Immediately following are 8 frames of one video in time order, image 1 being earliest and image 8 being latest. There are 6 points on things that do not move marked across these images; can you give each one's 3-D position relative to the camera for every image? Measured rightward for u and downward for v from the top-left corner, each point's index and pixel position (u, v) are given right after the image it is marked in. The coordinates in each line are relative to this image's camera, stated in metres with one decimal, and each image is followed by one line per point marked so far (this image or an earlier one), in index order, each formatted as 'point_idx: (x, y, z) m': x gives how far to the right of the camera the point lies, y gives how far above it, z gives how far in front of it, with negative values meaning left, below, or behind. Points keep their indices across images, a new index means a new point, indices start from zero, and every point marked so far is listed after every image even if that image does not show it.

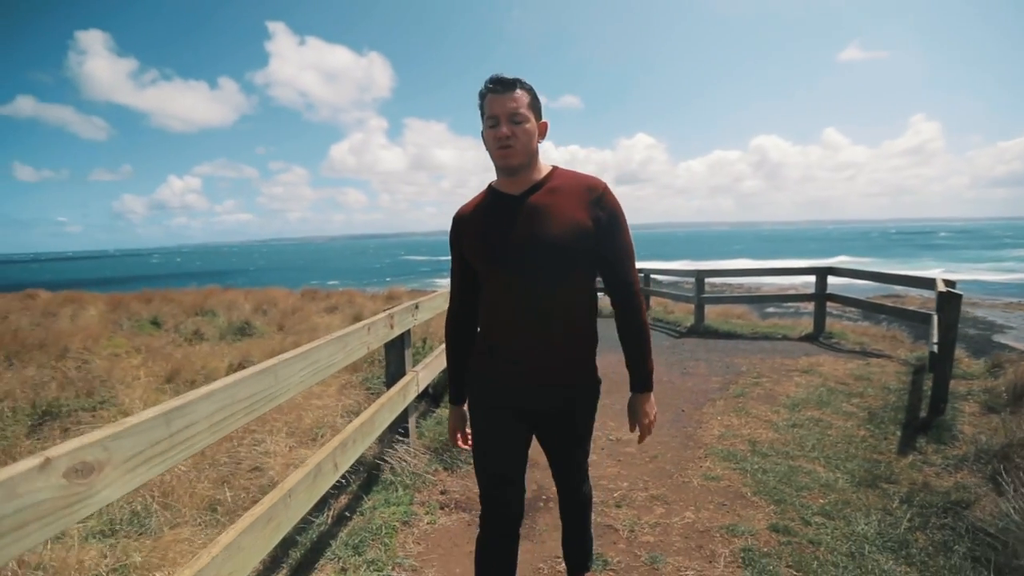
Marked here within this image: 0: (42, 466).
0: (-1.1, -0.4, +1.3) m
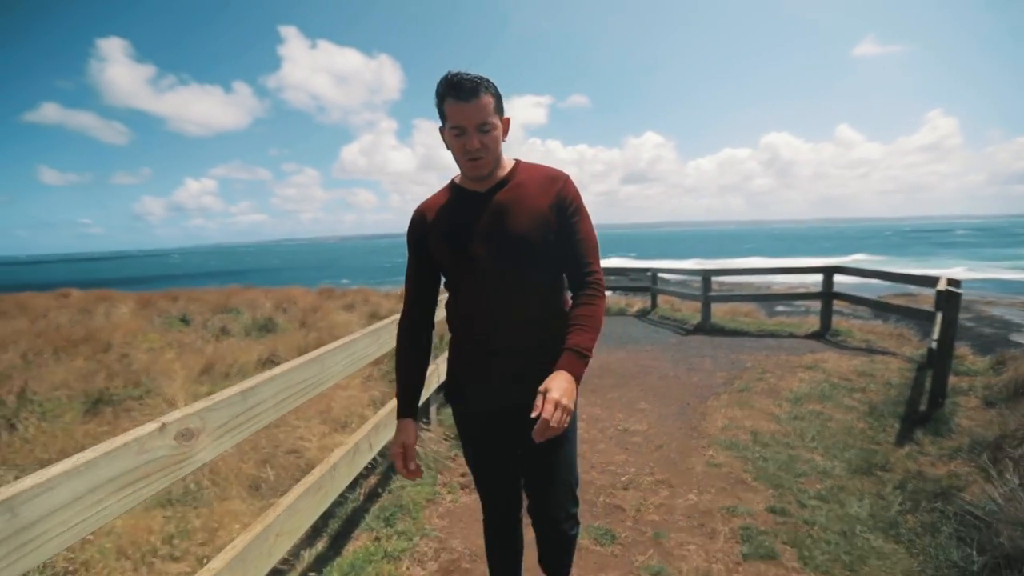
0: (-1.0, -0.4, +1.6) m
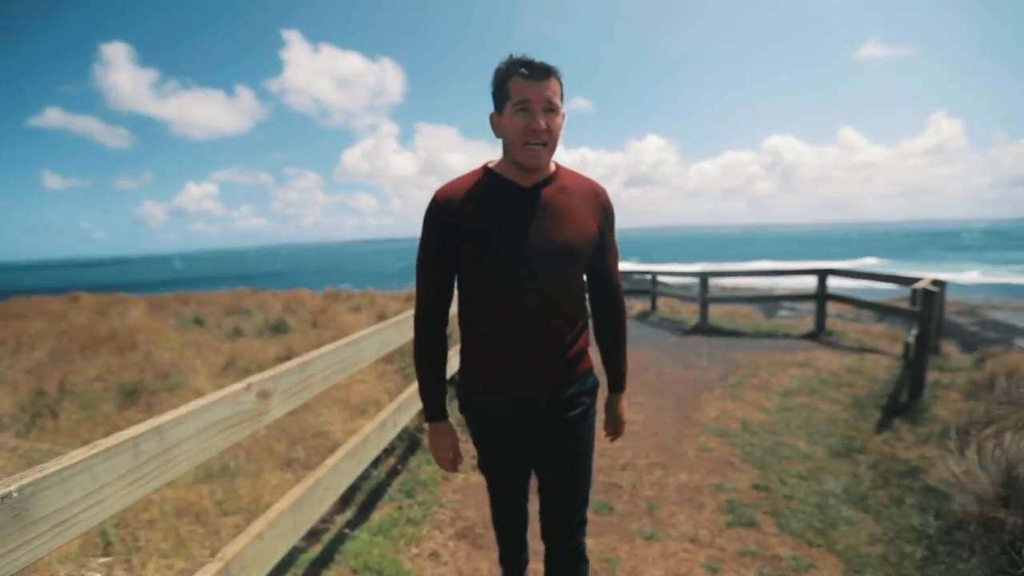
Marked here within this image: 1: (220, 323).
0: (-1.0, -0.4, +1.9) m
1: (-6.4, -0.8, +11.4) m
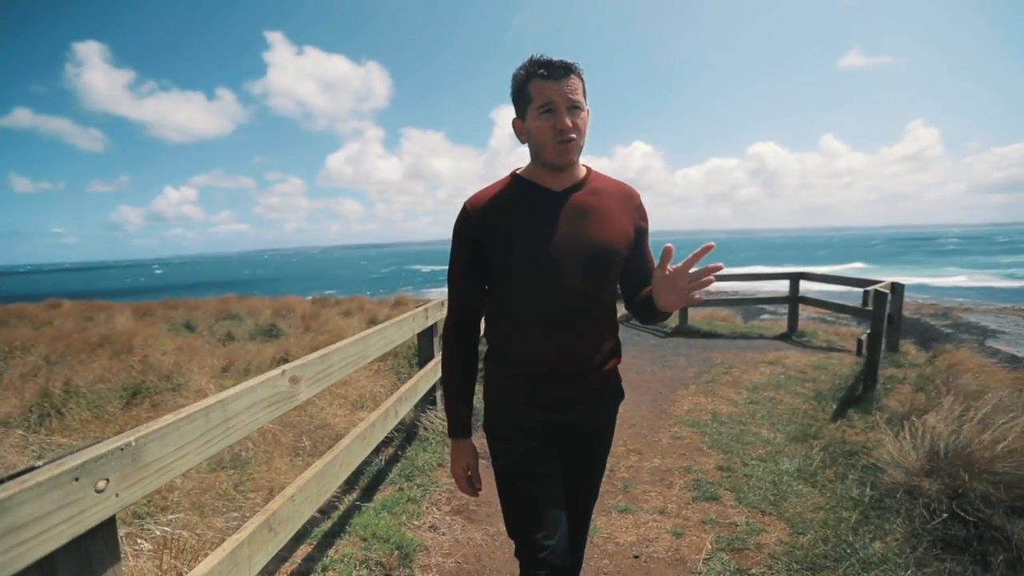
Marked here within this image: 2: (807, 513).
0: (-1.0, -0.4, +2.3) m
1: (-6.7, -0.9, +11.6) m
2: (+2.0, -1.6, +3.6) m
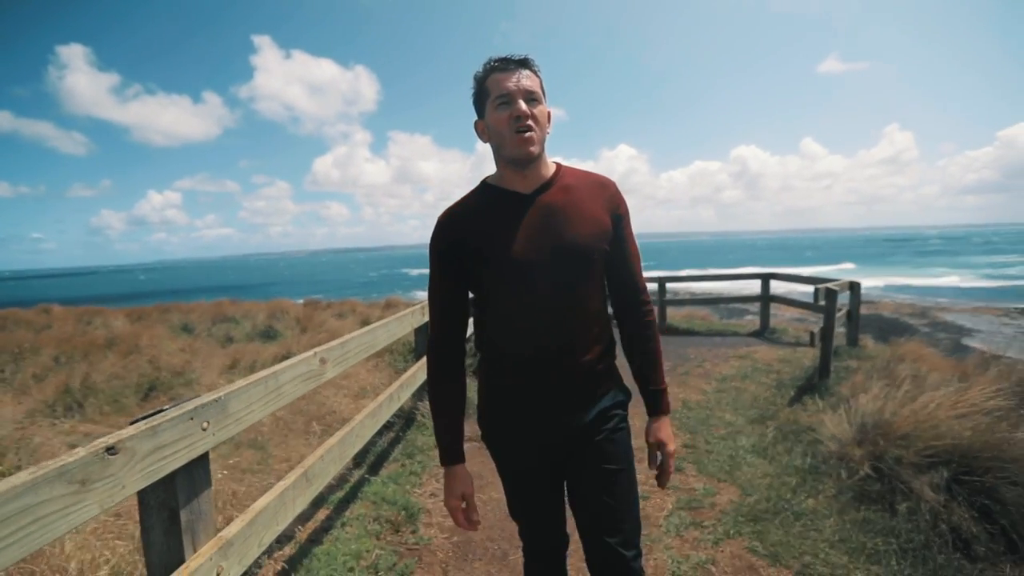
0: (-1.1, -0.4, +2.8) m
1: (-7.0, -1.0, +12.0) m
2: (+1.9, -1.5, +4.2) m
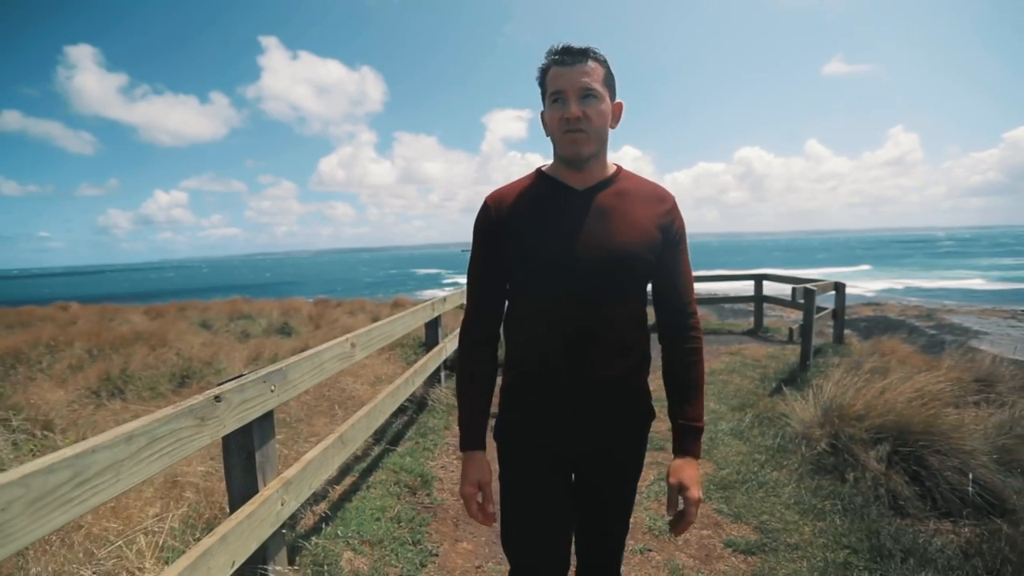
0: (-1.1, -0.3, +3.4) m
1: (-6.9, -0.9, +12.6) m
2: (+2.0, -1.5, +4.7) m
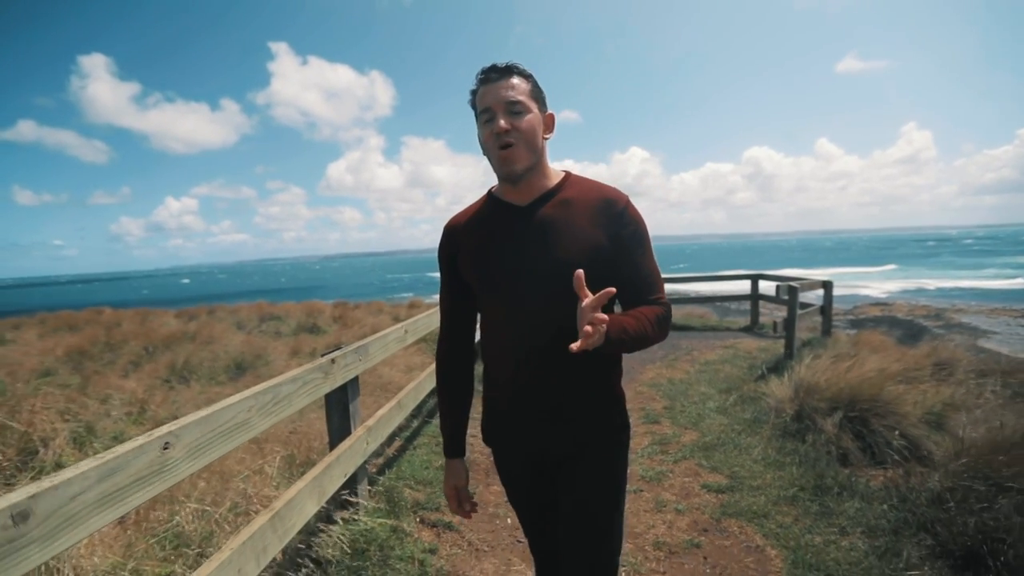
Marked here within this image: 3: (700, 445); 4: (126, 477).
0: (-0.9, -0.3, +4.3) m
1: (-6.6, -1.0, +13.6) m
2: (+2.1, -1.5, +5.6) m
3: (+1.8, -1.5, +5.1) m
4: (-1.1, -0.5, +1.5) m
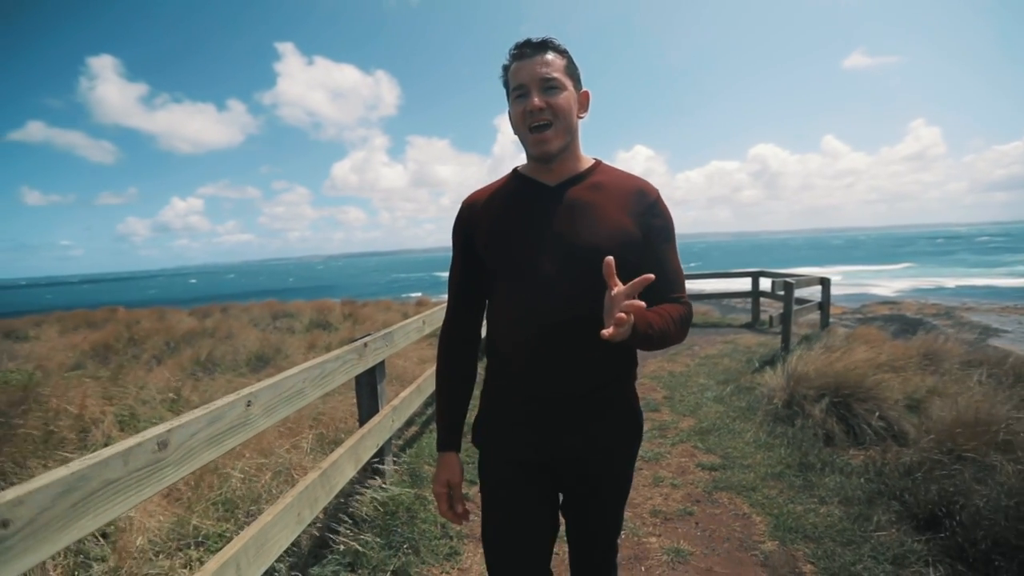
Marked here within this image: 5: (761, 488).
0: (-0.8, -0.3, +4.7) m
1: (-6.4, -1.0, +14.0) m
2: (+2.2, -1.4, +5.9) m
3: (+1.9, -1.5, +5.4) m
4: (-1.0, -0.5, +1.9) m
5: (+1.9, -1.5, +4.0) m
